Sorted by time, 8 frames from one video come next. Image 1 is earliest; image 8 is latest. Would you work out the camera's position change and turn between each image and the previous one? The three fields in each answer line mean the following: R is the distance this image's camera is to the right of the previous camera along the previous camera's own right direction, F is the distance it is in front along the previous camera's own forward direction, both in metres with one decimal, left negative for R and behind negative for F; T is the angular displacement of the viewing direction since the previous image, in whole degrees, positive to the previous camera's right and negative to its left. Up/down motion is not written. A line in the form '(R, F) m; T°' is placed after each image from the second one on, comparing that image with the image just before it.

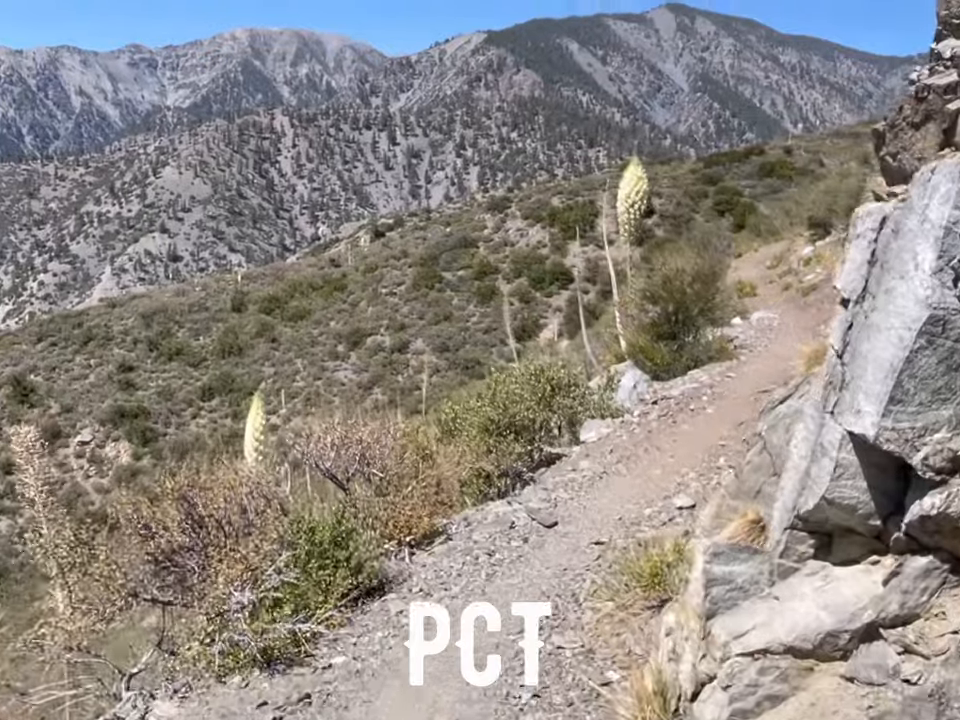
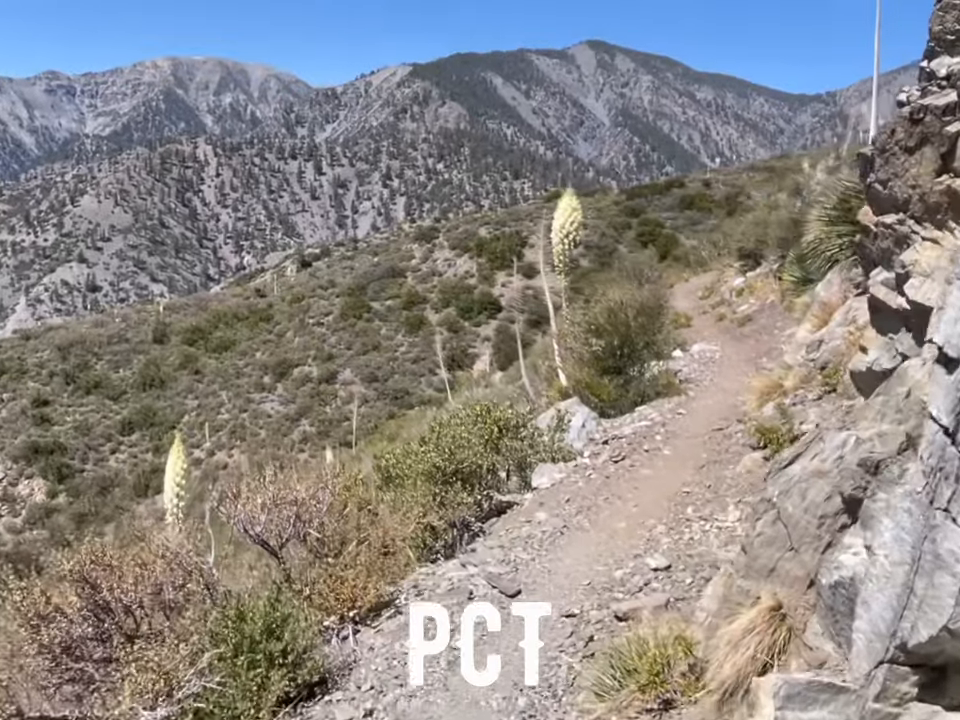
(-0.1, +0.7) m; +4°
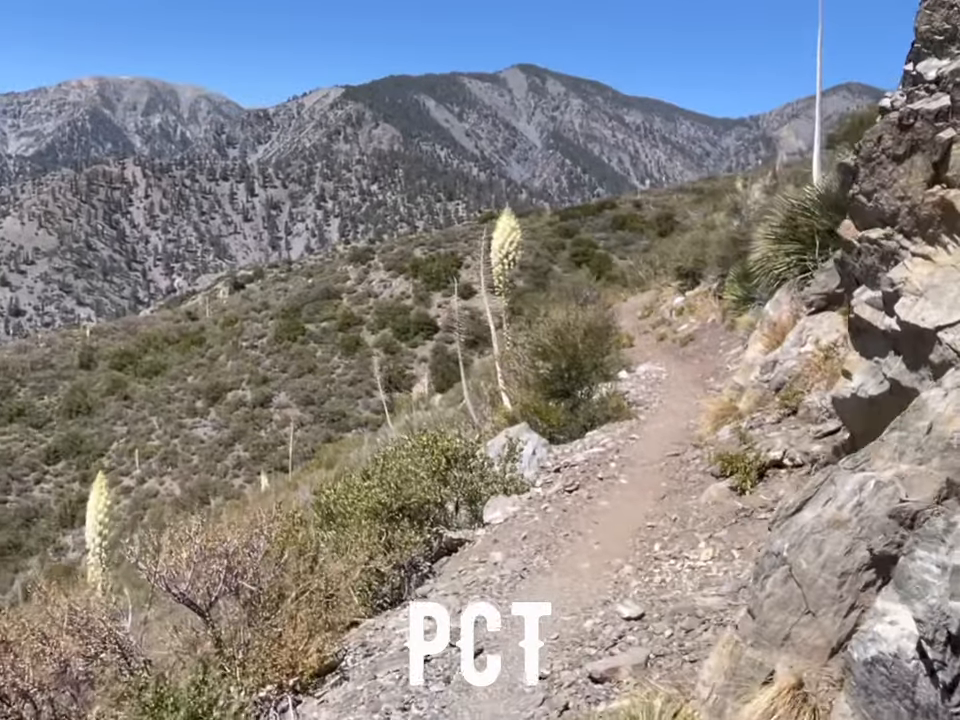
(-0.1, +0.5) m; +4°
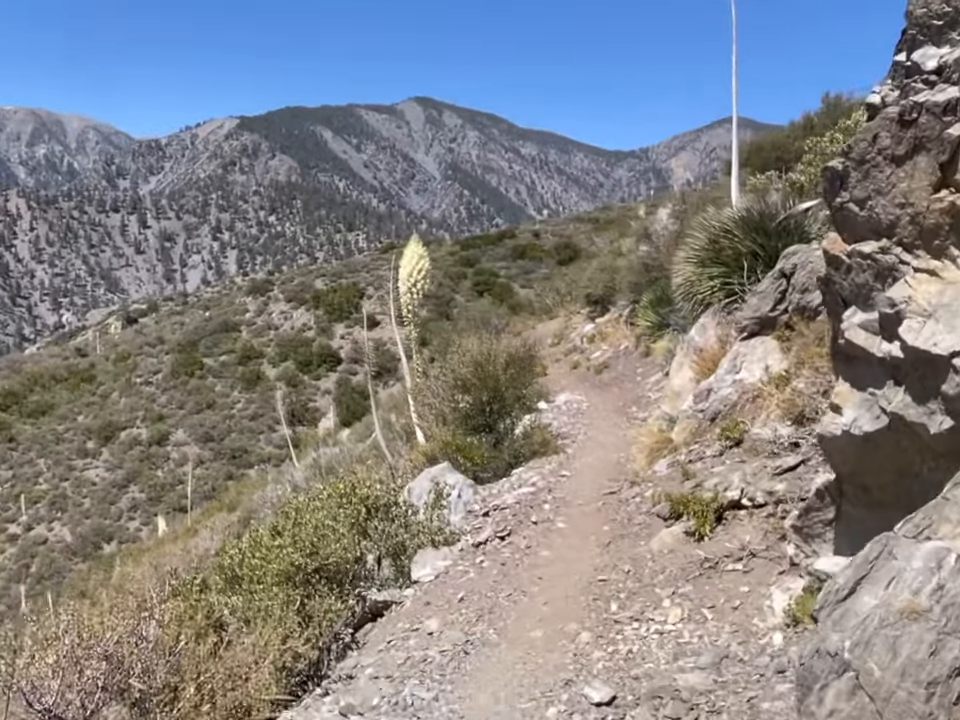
(-0.1, +0.8) m; +6°
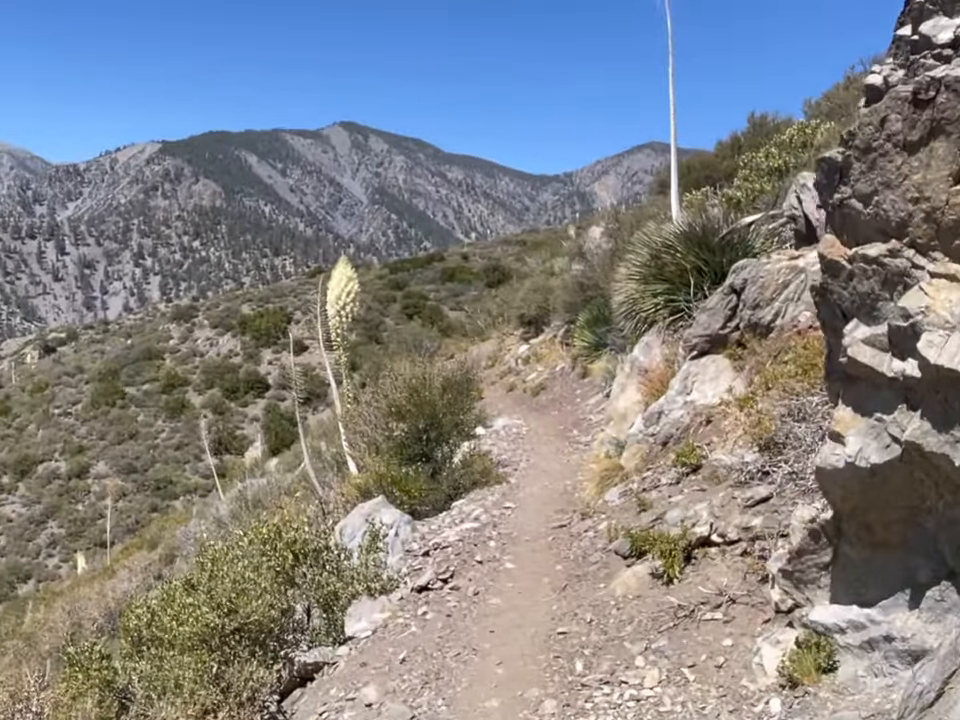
(-0.1, +0.7) m; +4°
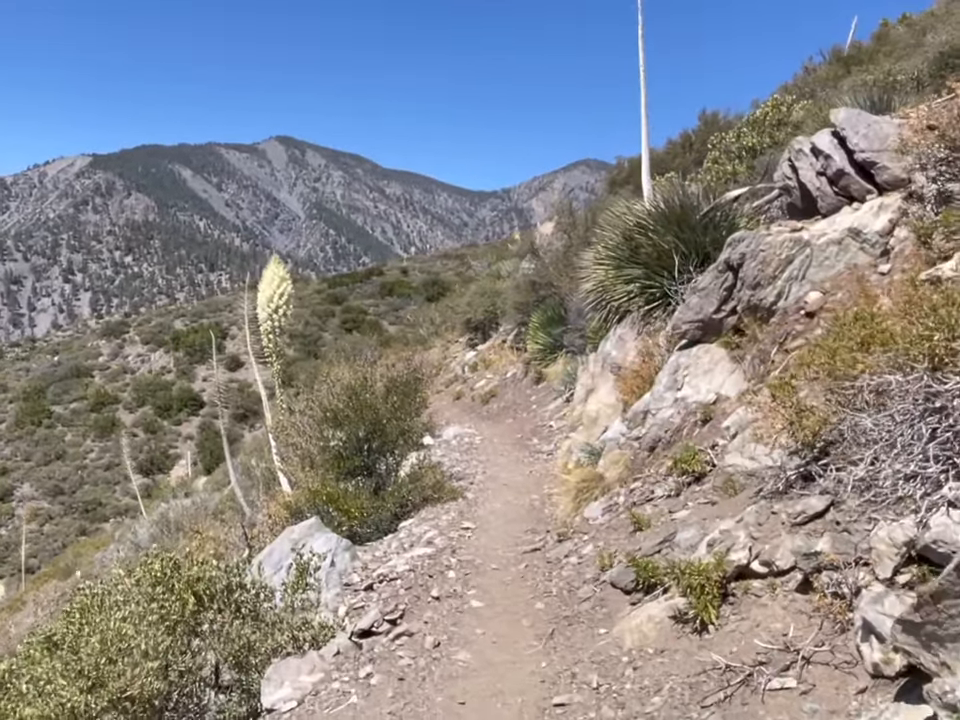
(-0.1, +1.5) m; +4°
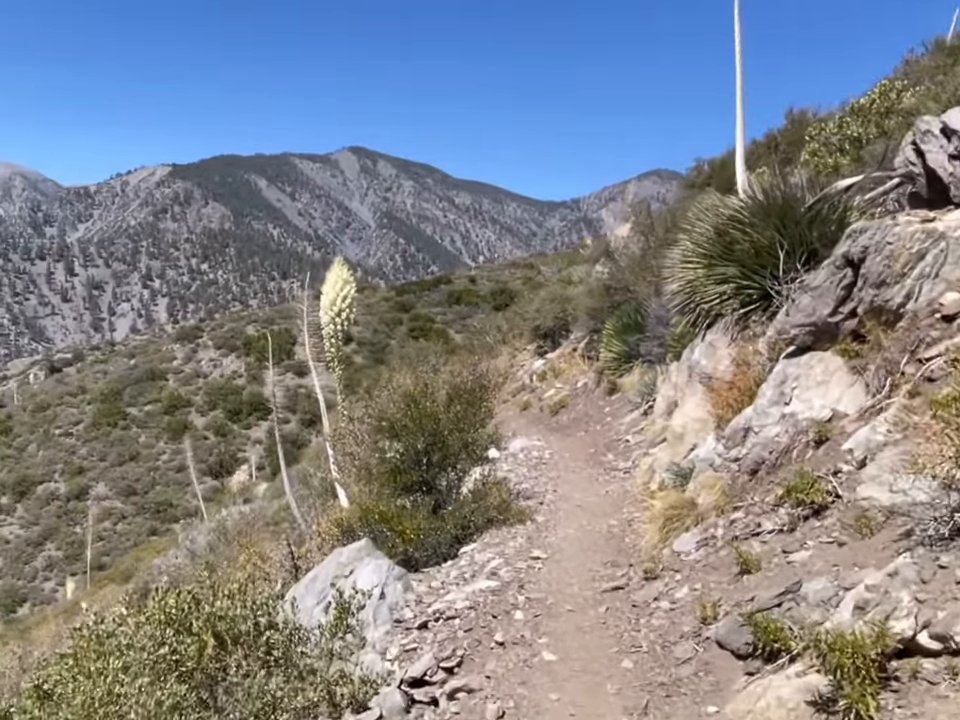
(-0.1, +1.0) m; -4°
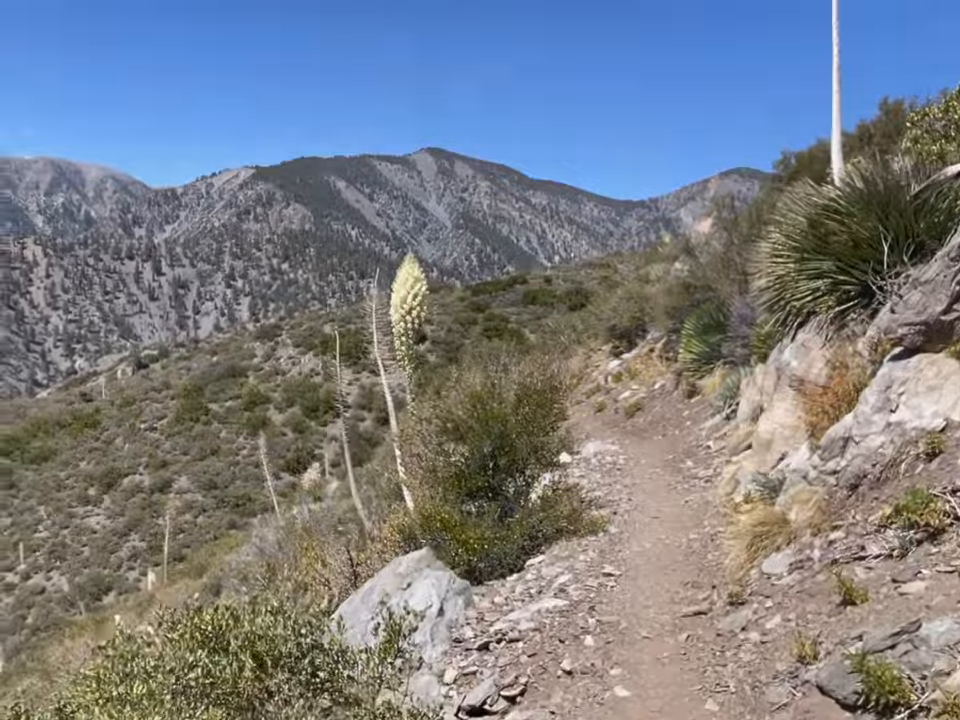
(0.0, +0.5) m; -5°
